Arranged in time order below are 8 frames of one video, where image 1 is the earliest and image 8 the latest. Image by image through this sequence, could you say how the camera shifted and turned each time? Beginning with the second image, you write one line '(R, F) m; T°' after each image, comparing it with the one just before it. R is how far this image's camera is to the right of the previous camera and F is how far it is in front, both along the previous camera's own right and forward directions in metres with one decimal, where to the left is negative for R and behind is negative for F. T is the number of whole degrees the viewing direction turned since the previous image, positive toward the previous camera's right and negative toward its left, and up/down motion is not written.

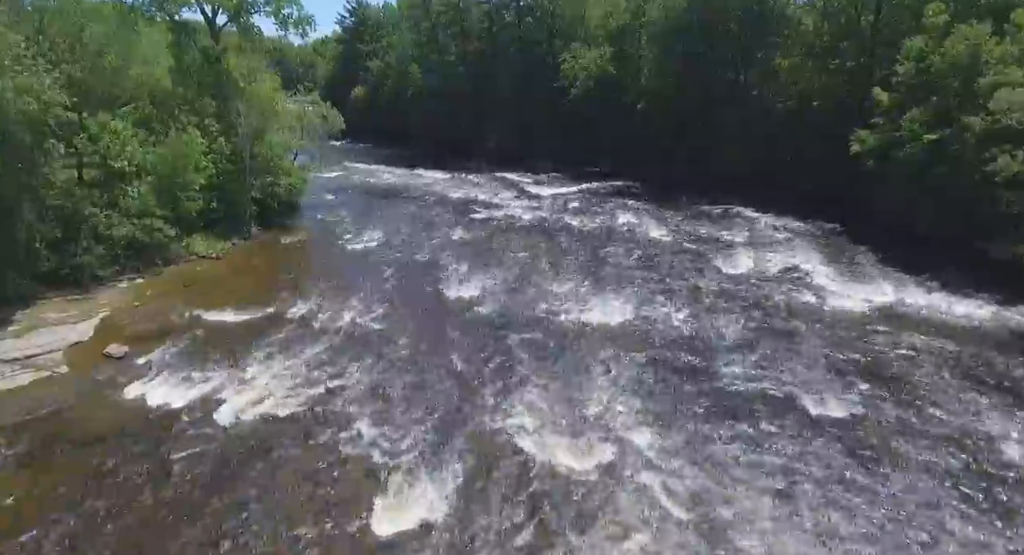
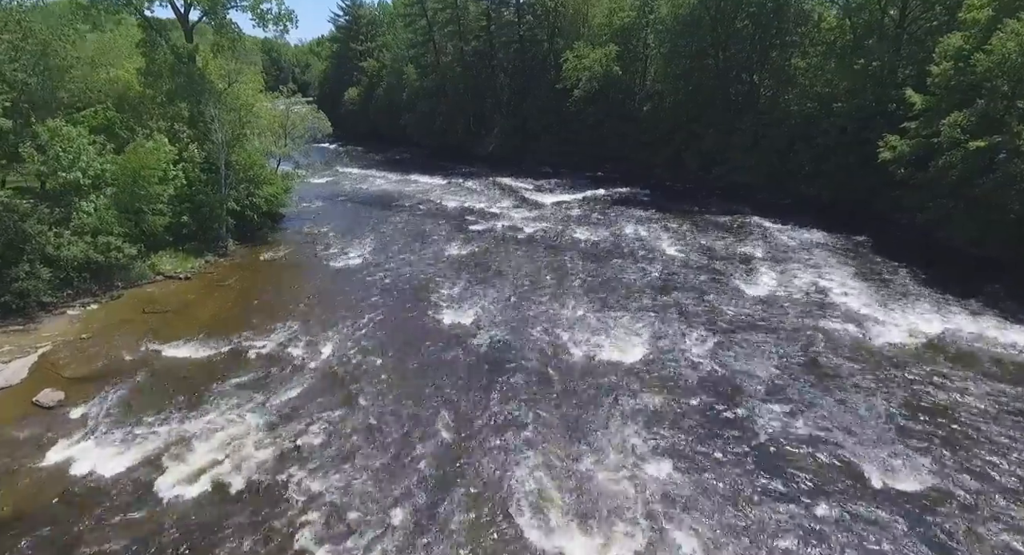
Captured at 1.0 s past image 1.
(0.0, +2.4) m; 0°
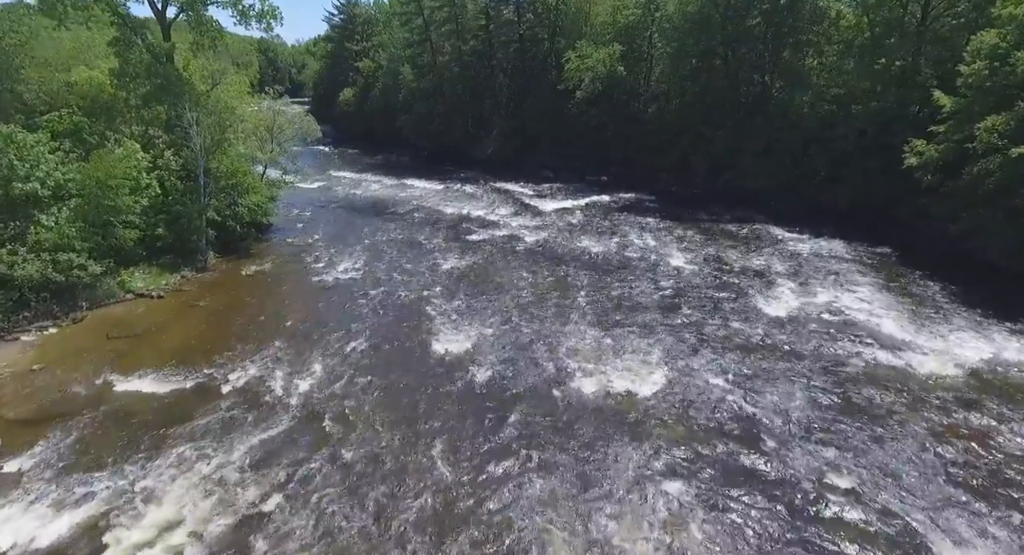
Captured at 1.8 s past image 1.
(-0.1, +1.8) m; 0°
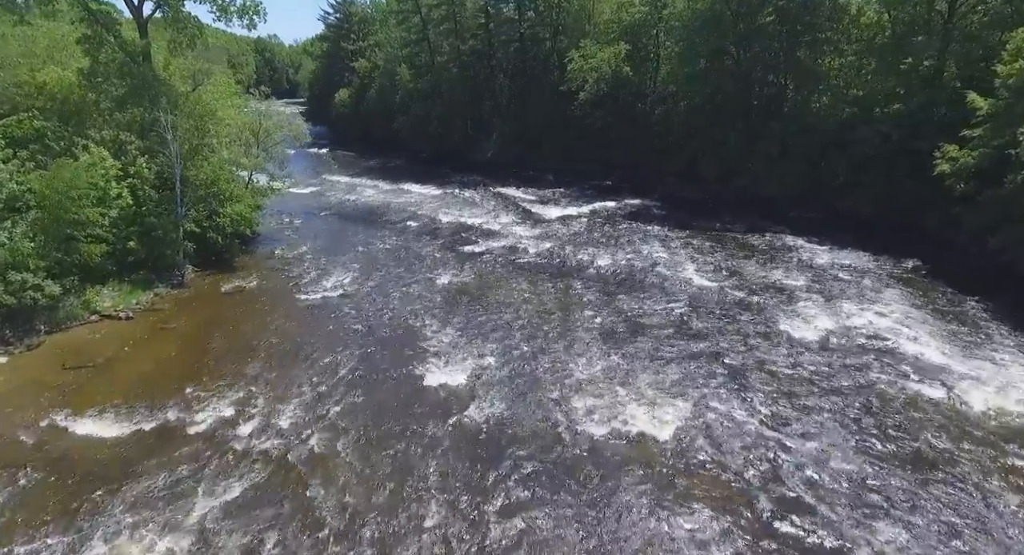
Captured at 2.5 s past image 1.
(-0.1, +1.8) m; 0°
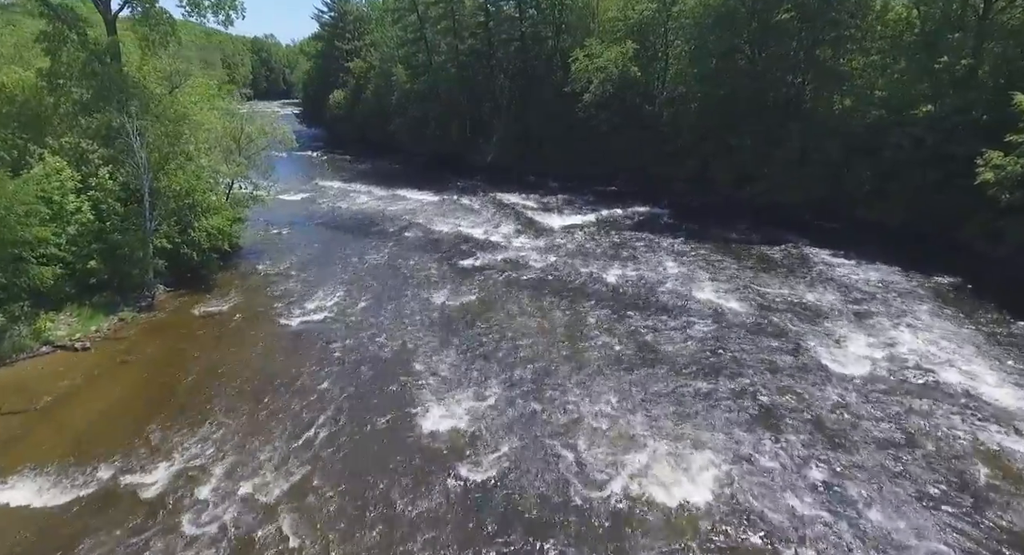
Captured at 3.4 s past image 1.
(-0.1, +2.1) m; 0°
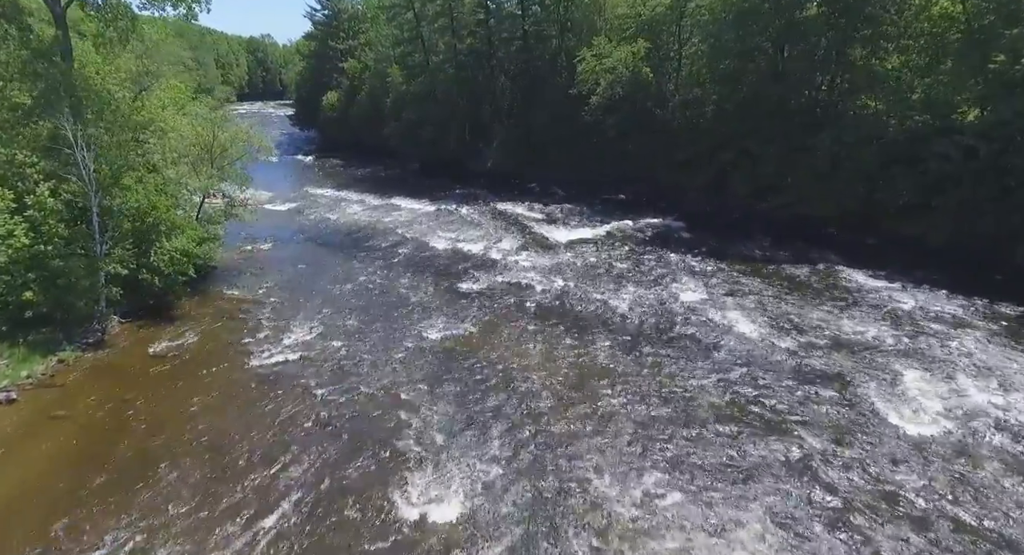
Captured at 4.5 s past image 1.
(-0.2, +2.7) m; 0°
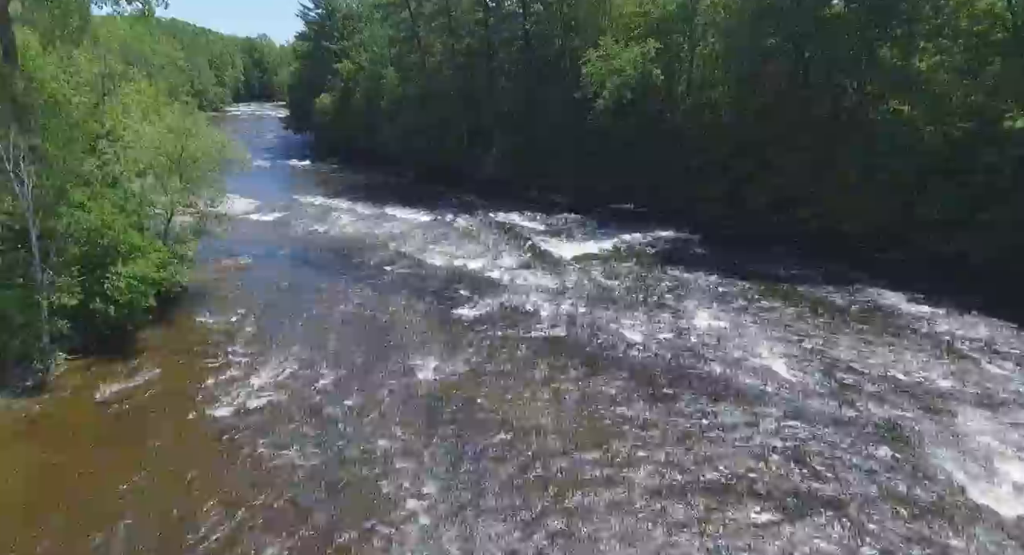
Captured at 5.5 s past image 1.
(-0.1, +2.3) m; 0°
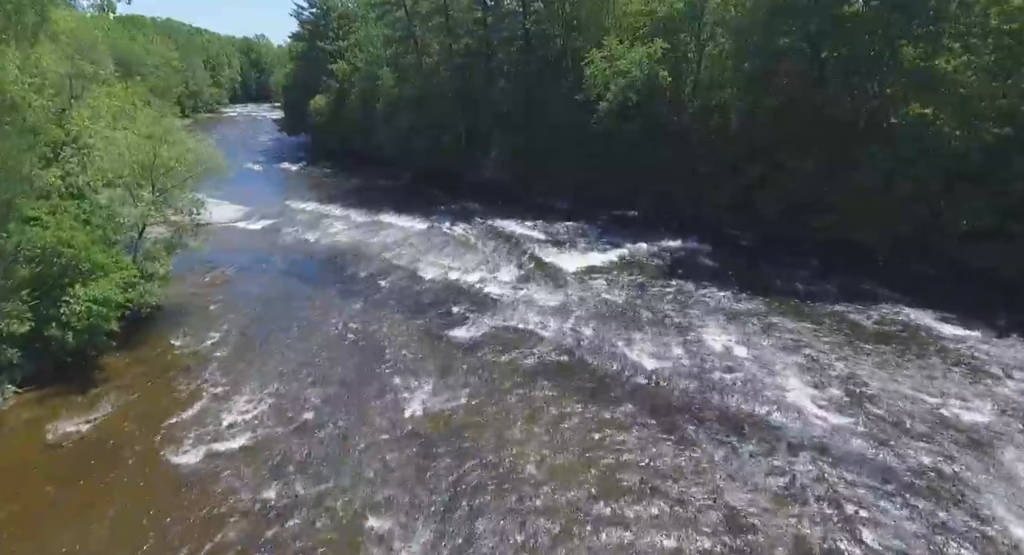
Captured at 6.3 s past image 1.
(0.0, +1.6) m; 0°
